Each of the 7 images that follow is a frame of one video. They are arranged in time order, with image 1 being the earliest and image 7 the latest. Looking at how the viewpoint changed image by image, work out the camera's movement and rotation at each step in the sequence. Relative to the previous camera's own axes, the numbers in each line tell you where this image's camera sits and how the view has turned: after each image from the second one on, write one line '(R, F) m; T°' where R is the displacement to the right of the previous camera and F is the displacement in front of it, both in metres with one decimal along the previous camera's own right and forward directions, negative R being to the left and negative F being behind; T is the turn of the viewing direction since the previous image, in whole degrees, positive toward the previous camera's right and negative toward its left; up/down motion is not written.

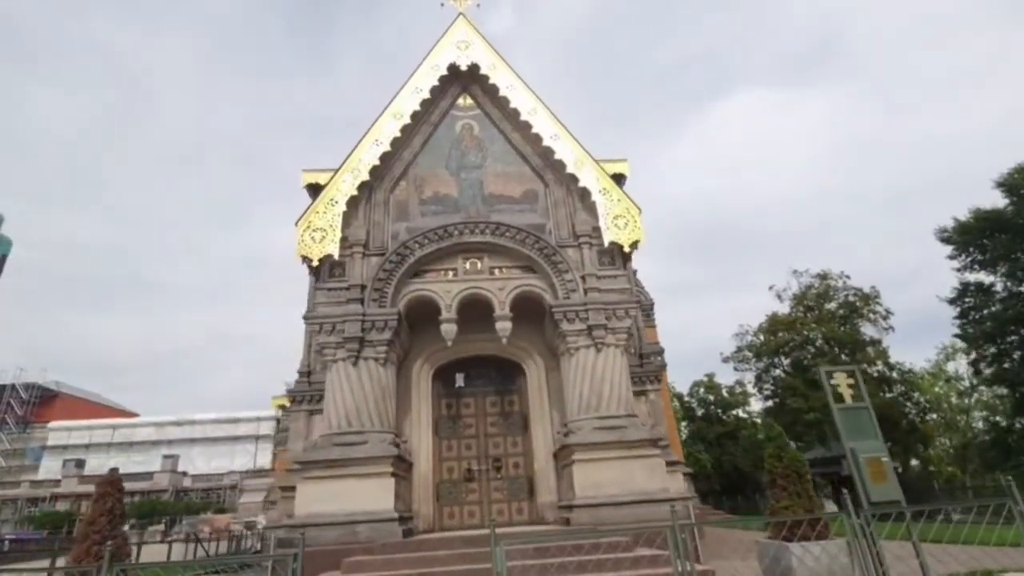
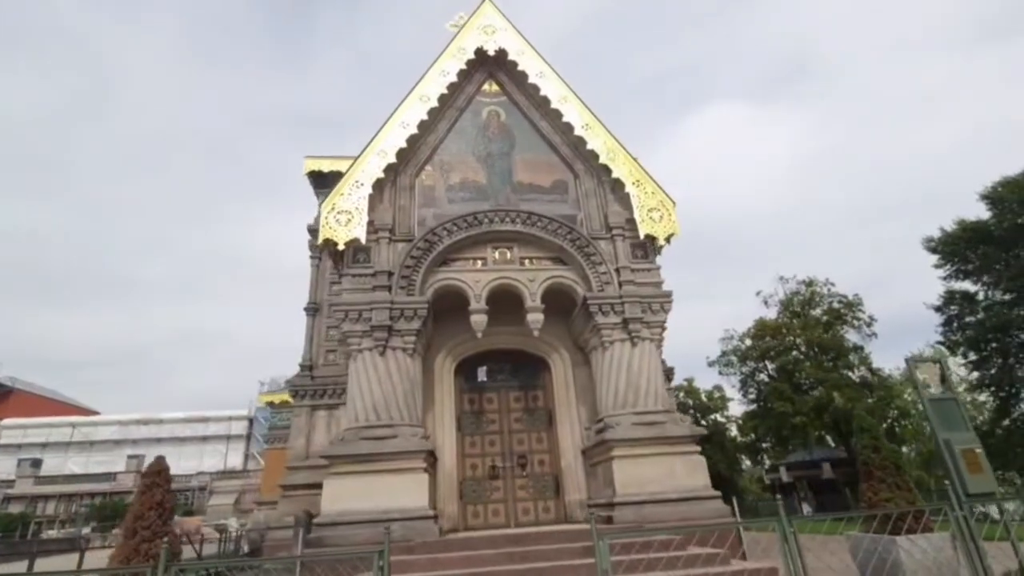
(-1.1, +0.4) m; +3°
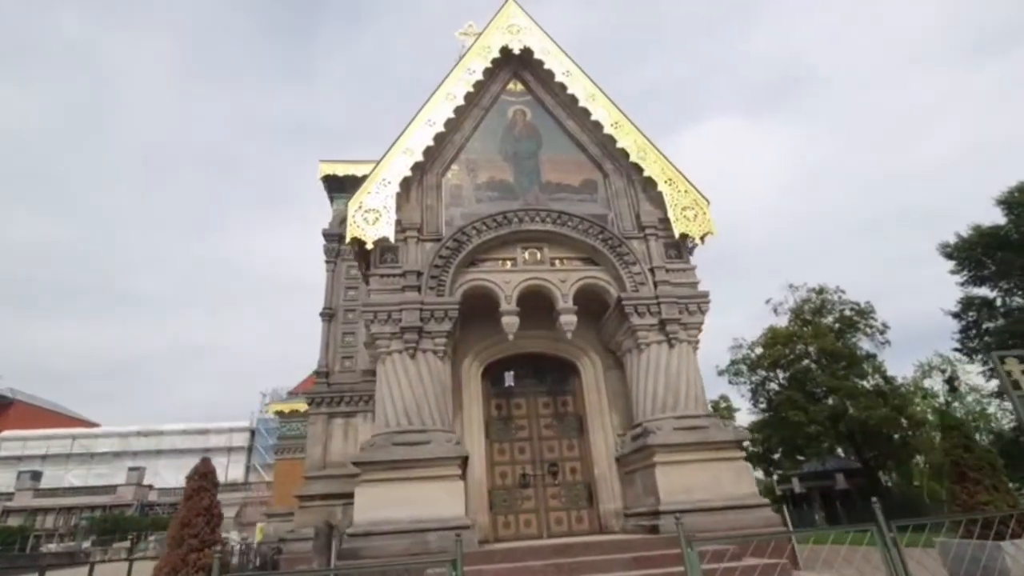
(-0.6, +0.3) m; 0°
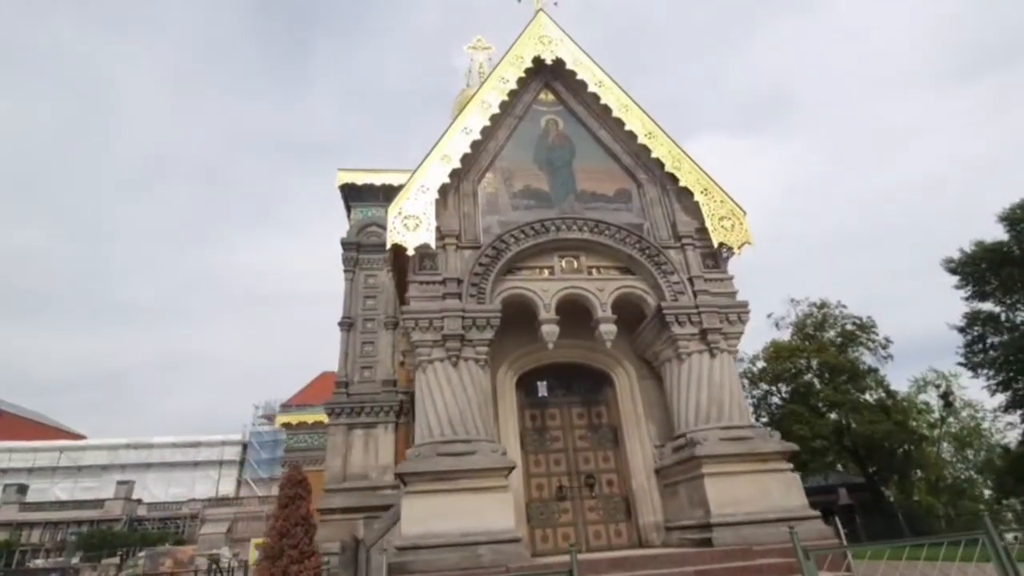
(-0.9, +0.1) m; +1°
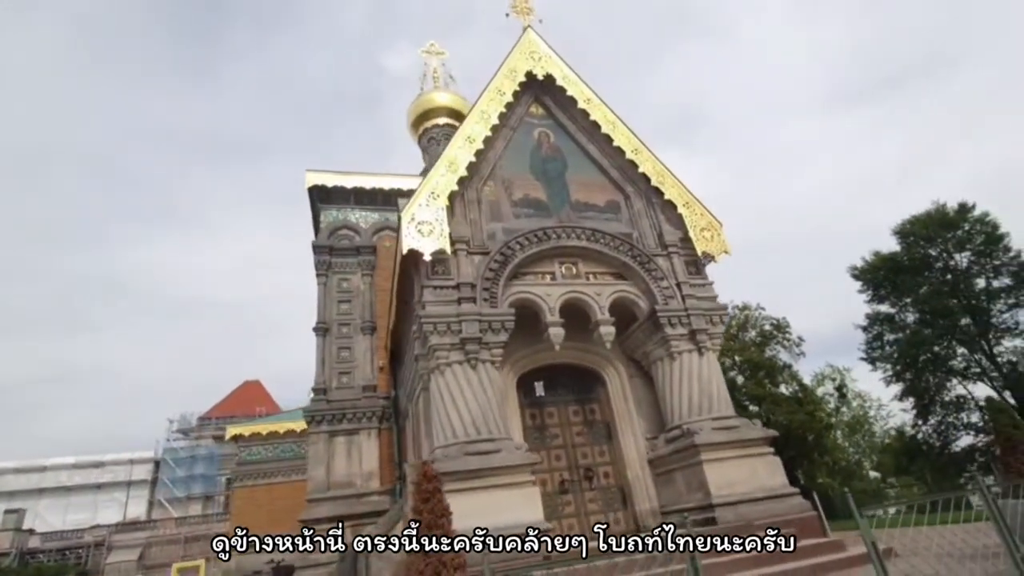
(-1.7, -0.3) m; +9°
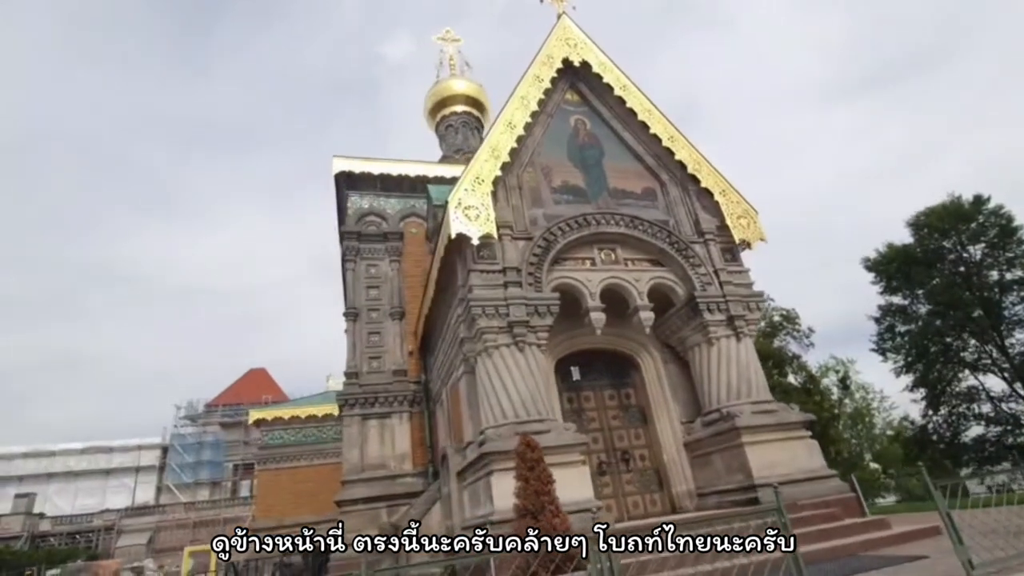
(-0.8, -0.1) m; 0°
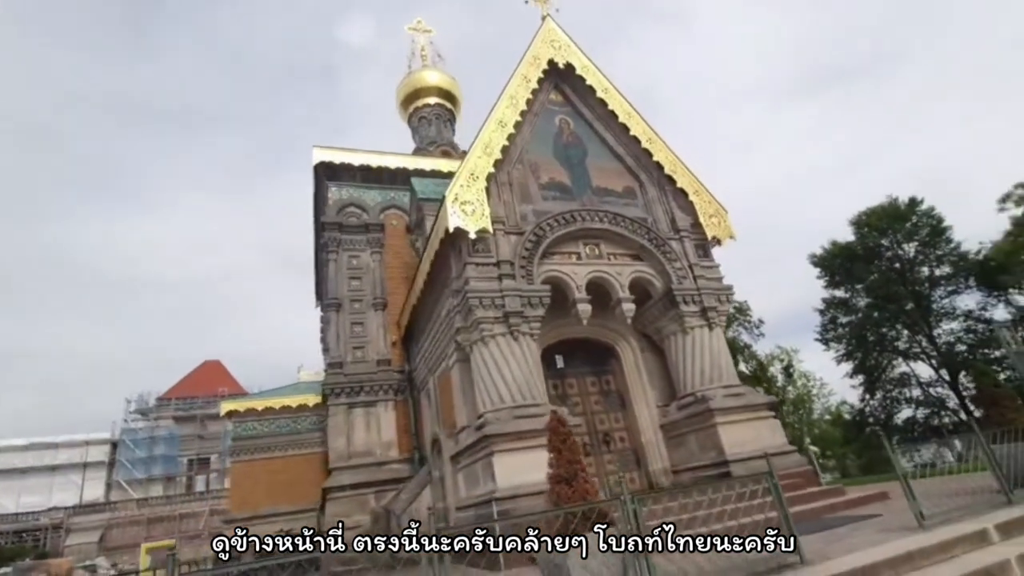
(-0.7, -0.5) m; +5°
